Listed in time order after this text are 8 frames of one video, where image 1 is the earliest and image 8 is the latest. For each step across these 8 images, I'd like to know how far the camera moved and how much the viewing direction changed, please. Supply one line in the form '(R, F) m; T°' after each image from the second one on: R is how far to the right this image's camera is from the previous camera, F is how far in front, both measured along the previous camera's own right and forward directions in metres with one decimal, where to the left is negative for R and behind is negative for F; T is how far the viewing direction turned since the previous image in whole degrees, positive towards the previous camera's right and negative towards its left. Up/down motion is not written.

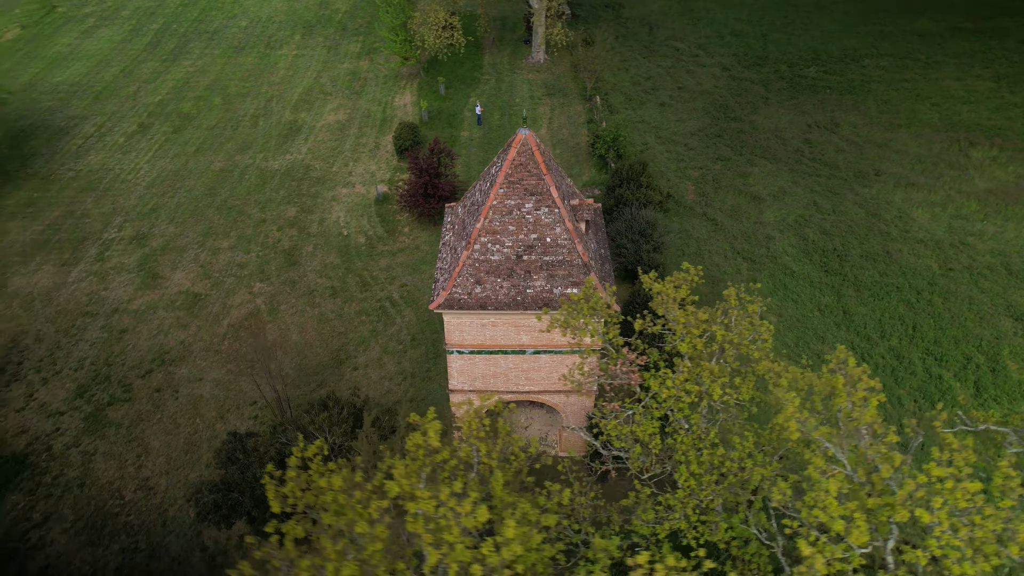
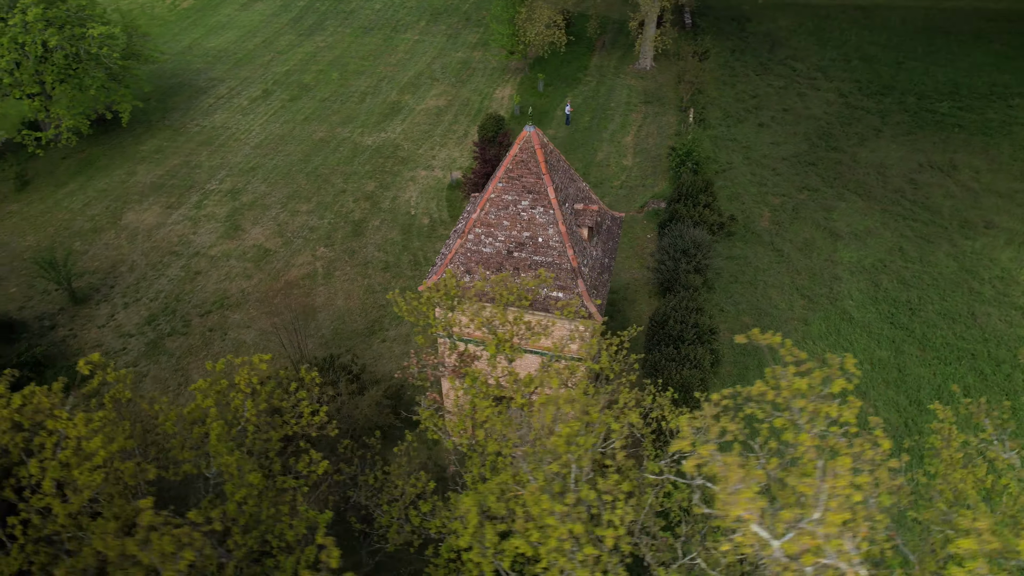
(+3.8, +0.2) m; -10°
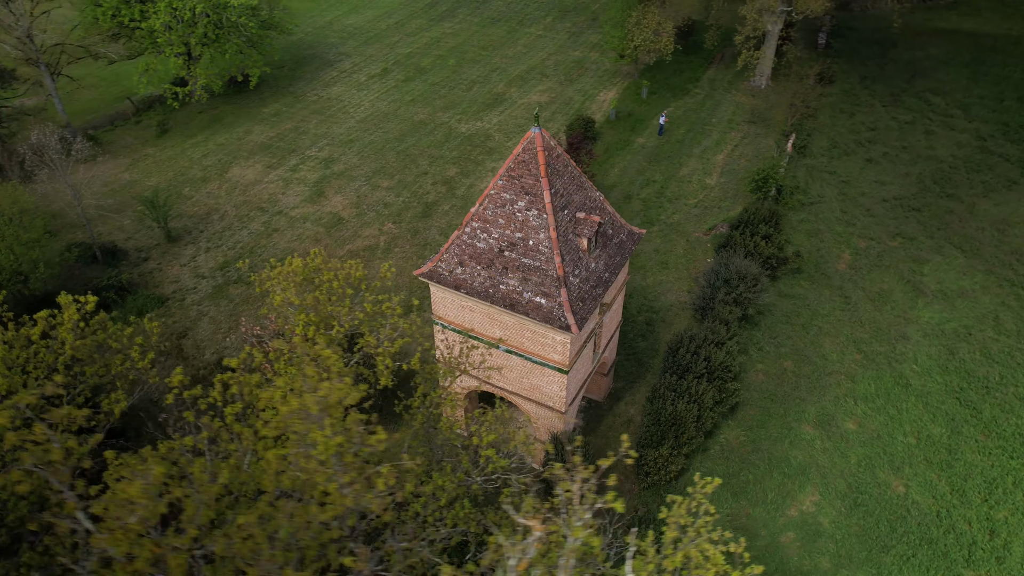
(+3.9, +0.5) m; -11°
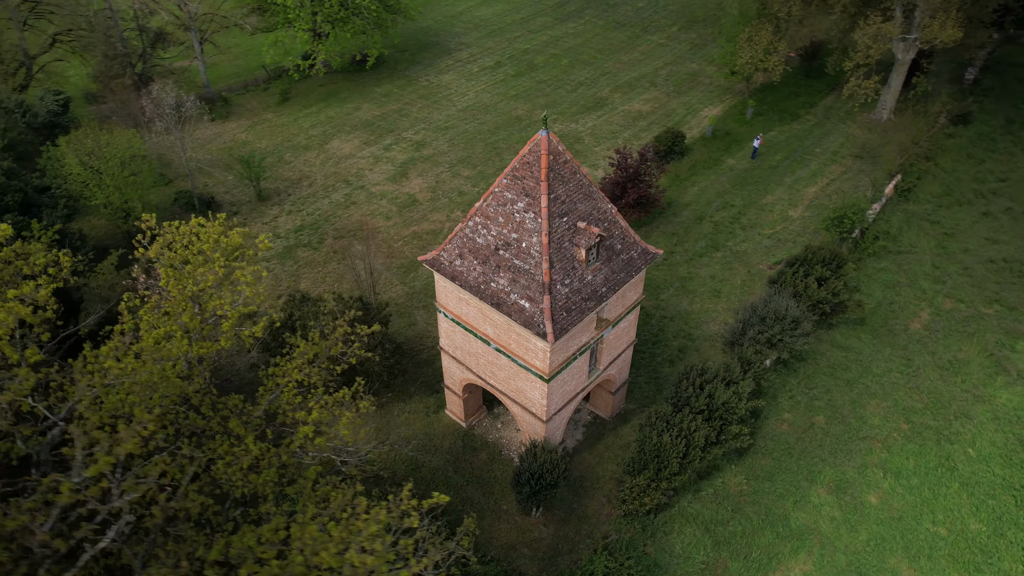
(+3.7, +0.4) m; -11°
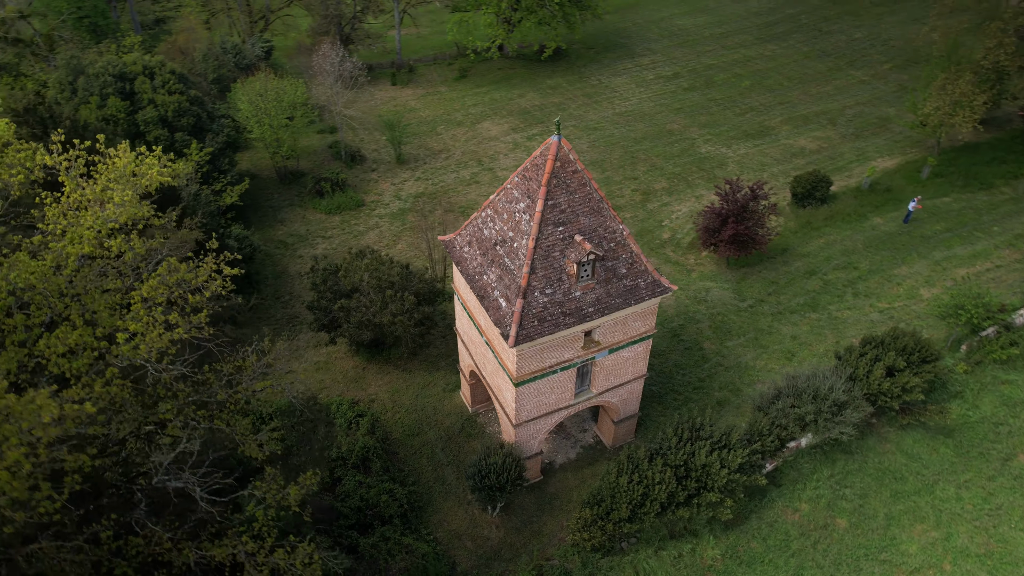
(+5.6, +0.8) m; -16°
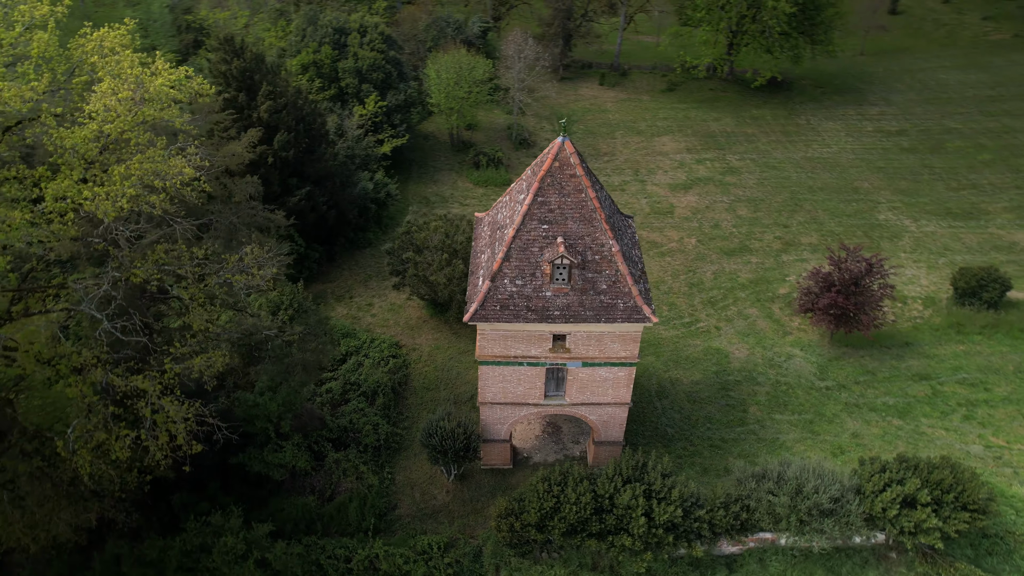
(+7.0, +0.5) m; -20°
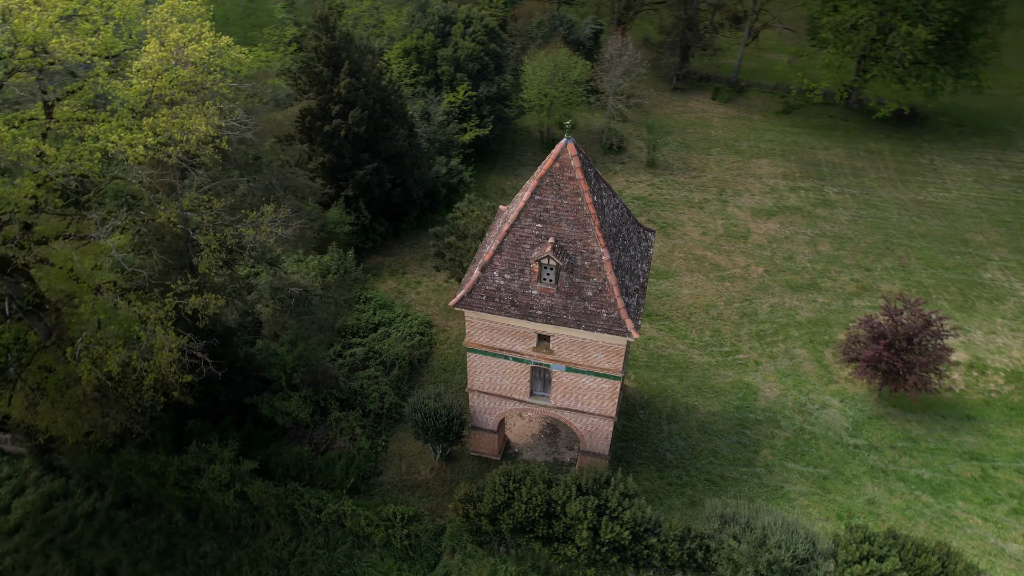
(+3.8, +0.1) m; -11°
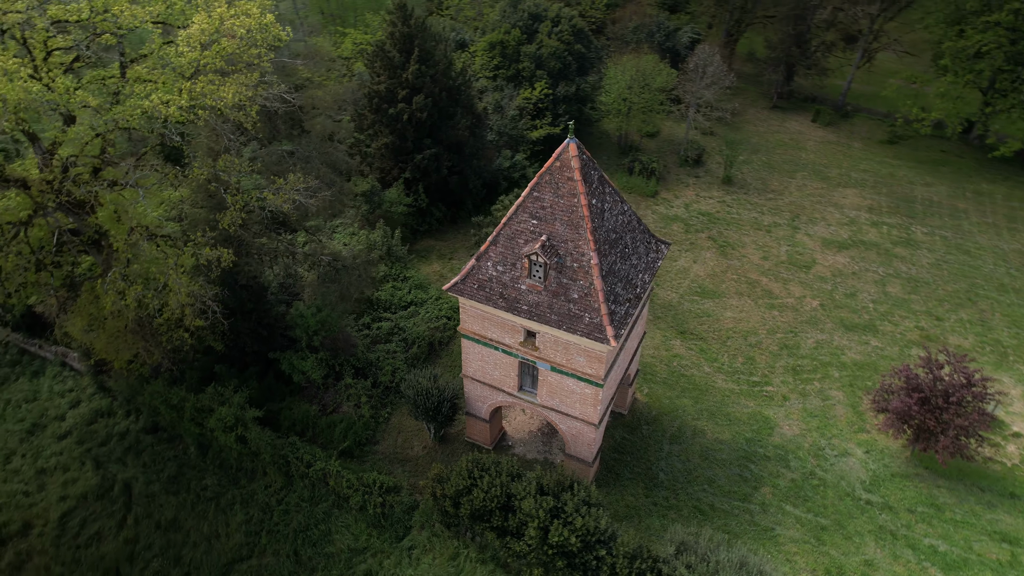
(+3.3, 0.0) m; -9°
